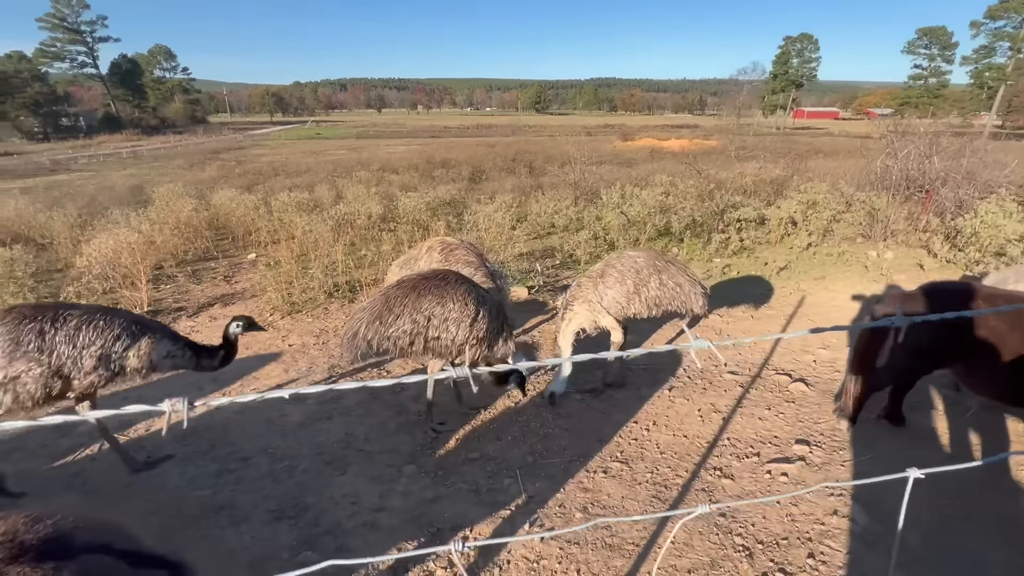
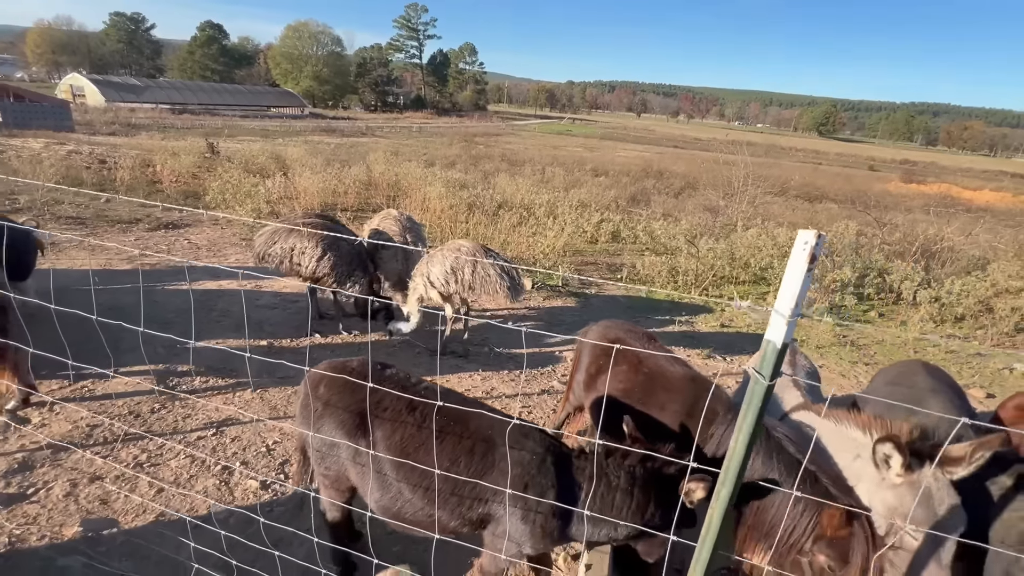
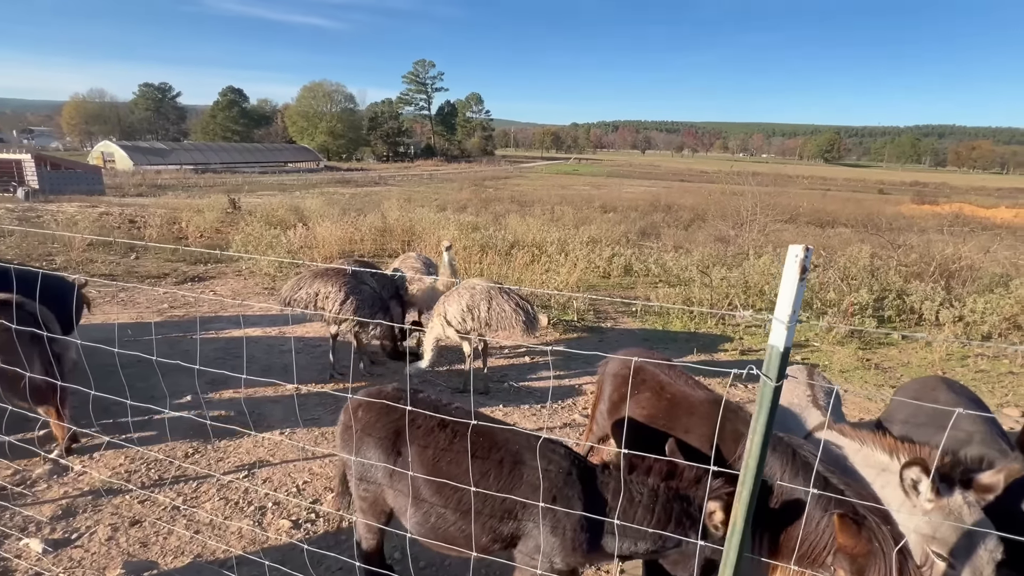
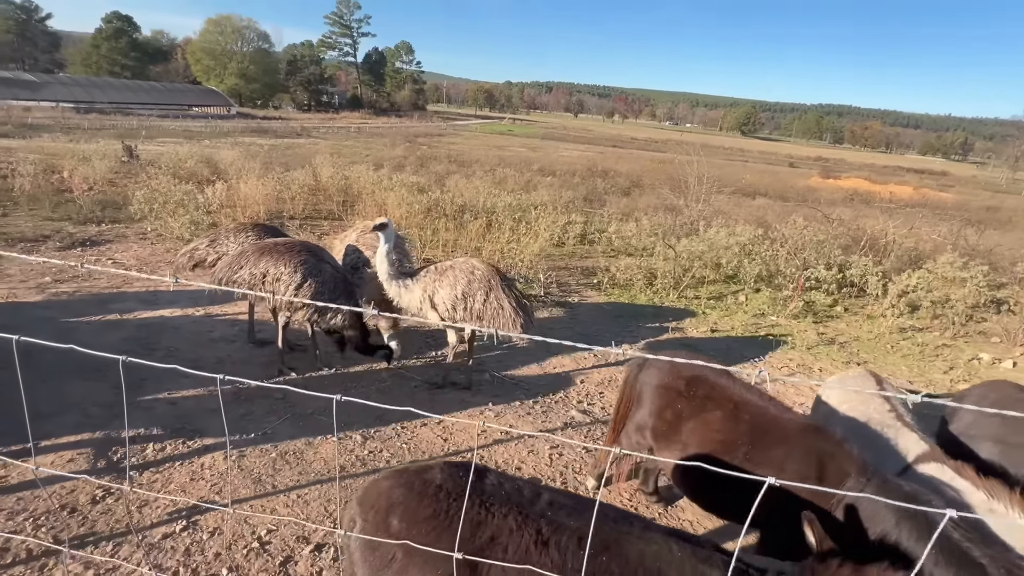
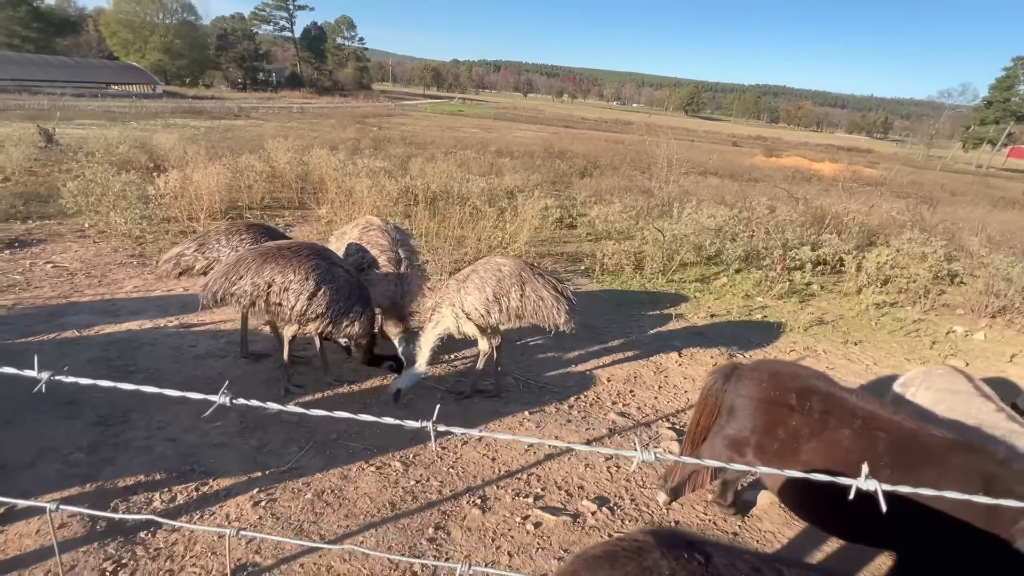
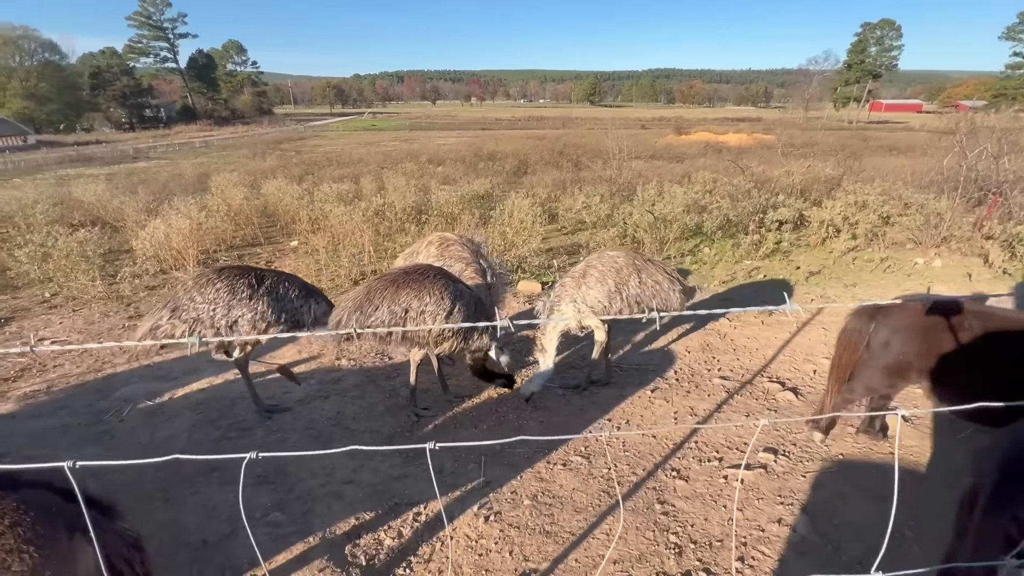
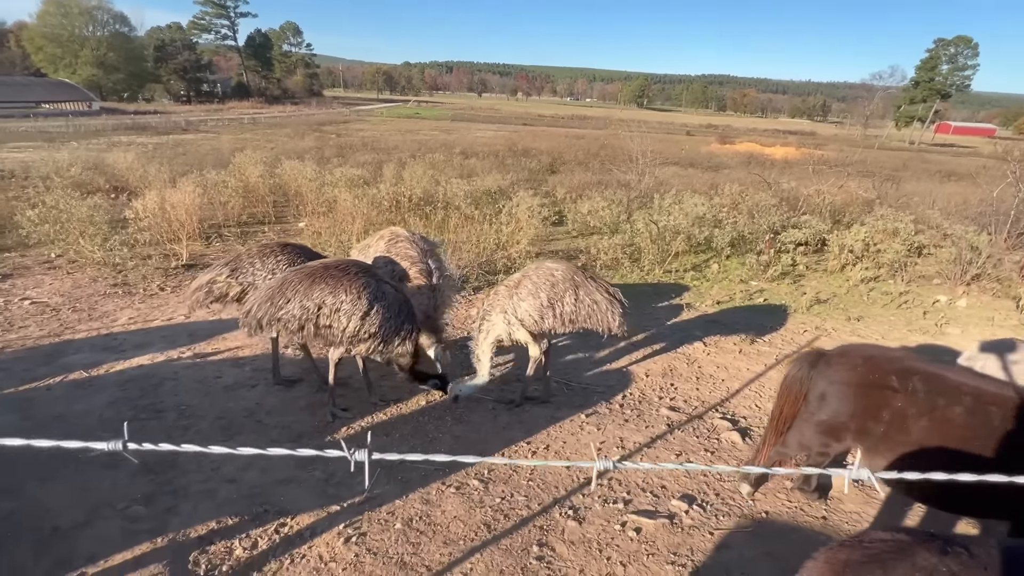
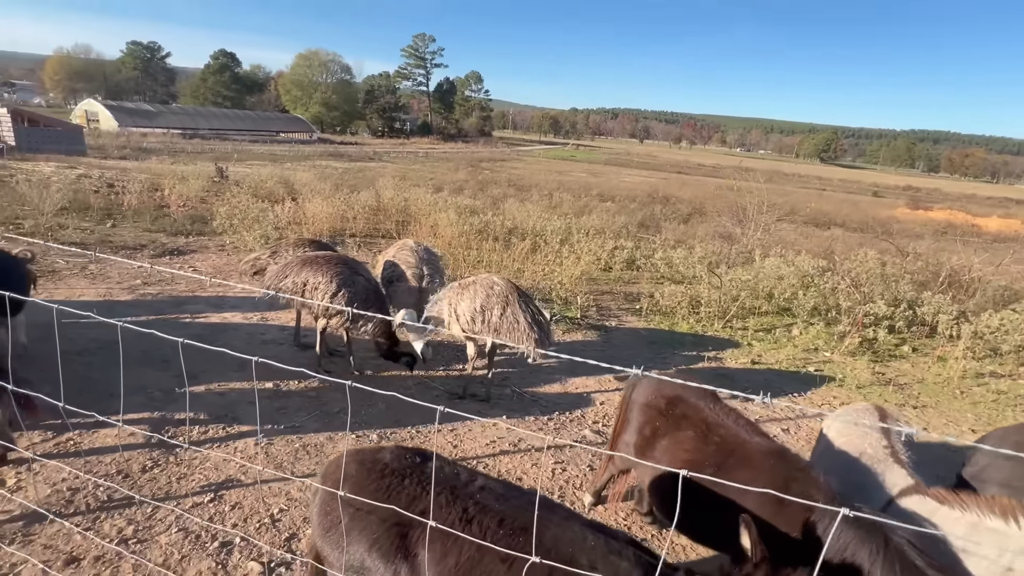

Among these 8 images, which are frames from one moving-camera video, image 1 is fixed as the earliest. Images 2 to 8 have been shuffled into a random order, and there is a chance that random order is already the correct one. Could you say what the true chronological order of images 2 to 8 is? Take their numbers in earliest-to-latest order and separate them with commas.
6, 7, 5, 4, 8, 2, 3
